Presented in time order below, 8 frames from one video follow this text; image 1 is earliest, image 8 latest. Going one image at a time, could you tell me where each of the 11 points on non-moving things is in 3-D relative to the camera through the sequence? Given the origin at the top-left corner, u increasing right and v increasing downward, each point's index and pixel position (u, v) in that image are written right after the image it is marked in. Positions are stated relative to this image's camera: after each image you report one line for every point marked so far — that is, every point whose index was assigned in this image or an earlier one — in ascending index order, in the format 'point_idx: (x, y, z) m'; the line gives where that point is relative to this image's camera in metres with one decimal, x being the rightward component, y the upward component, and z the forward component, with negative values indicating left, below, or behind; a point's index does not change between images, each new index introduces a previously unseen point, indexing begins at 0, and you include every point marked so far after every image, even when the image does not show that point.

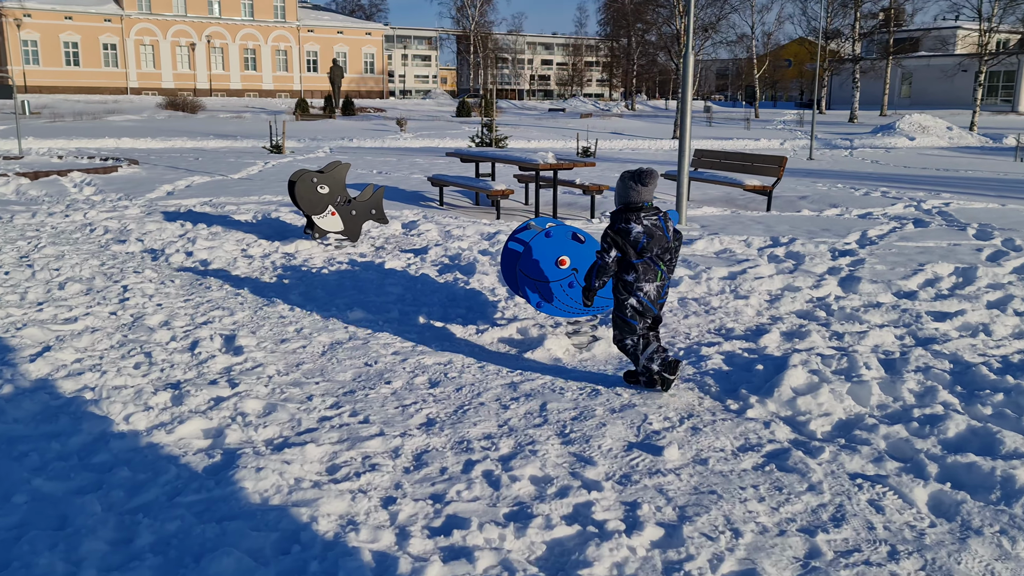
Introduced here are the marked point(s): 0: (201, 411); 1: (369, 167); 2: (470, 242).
0: (-1.4, -0.5, +4.1) m
1: (-2.9, +2.5, +19.1) m
2: (-0.4, +0.4, +8.8) m
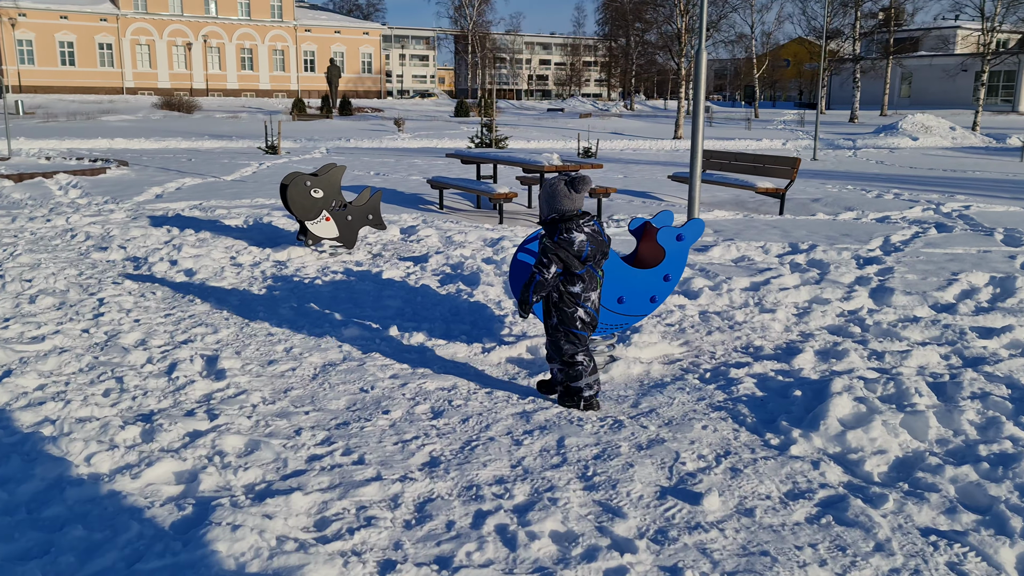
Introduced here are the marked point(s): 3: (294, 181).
0: (-1.3, -0.6, +3.6) m
1: (-2.9, +2.4, +18.6) m
2: (-0.3, +0.3, +8.4) m
3: (-1.9, +0.9, +8.0) m
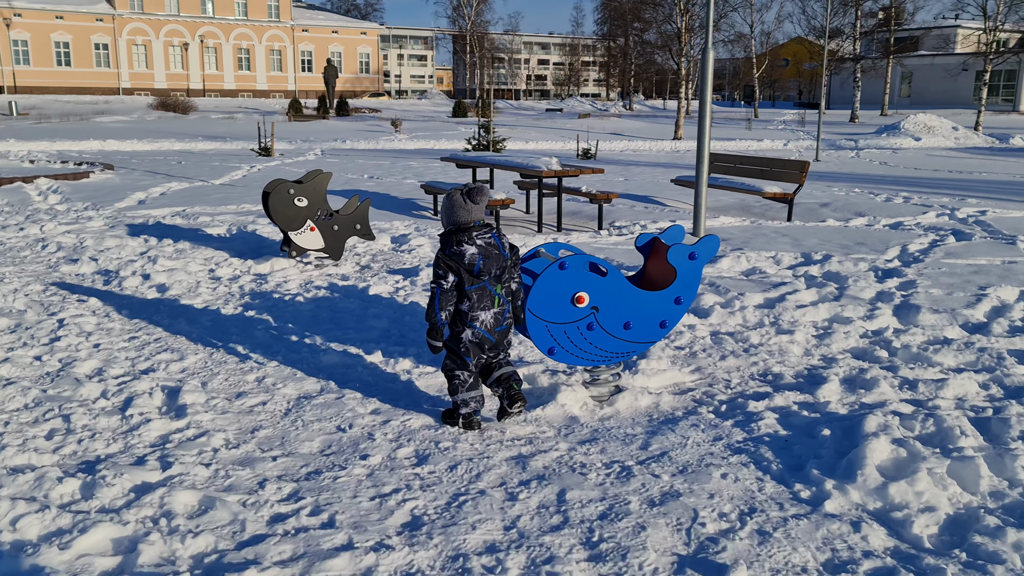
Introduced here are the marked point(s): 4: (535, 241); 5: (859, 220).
0: (-1.3, -0.7, +3.1) m
1: (-3.0, +2.3, +18.1) m
2: (-0.4, +0.2, +7.9) m
3: (-1.9, +0.8, +7.5) m
4: (+0.2, +0.5, +9.6) m
5: (+4.2, +0.8, +11.3) m
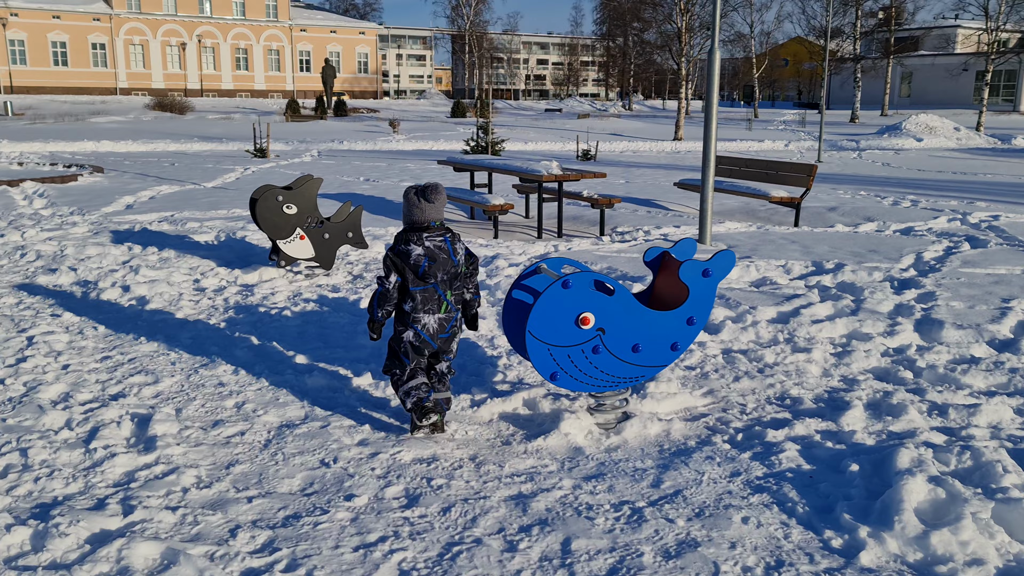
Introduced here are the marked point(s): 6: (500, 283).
0: (-1.3, -0.8, +2.8) m
1: (-3.0, +2.2, +17.8) m
2: (-0.4, +0.1, +7.5) m
3: (-1.9, +0.7, +7.1) m
4: (+0.2, +0.4, +9.2) m
5: (+4.2, +0.7, +11.0) m
6: (-0.1, +0.1, +6.9) m
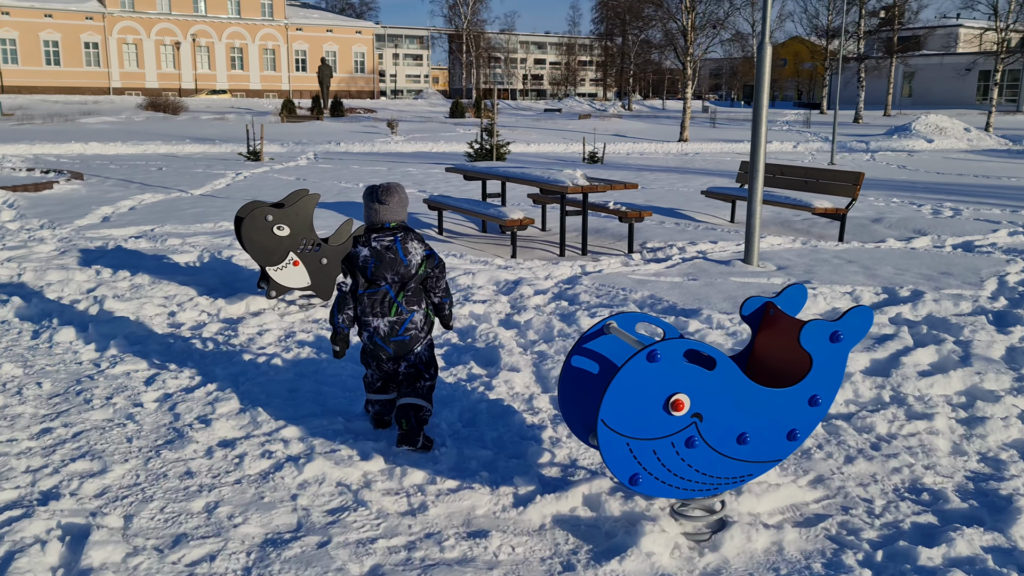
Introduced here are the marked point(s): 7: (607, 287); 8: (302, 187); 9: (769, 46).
0: (-1.1, -1.1, +1.7) m
1: (-2.8, +1.9, +16.7) m
2: (-0.2, -0.1, +6.5) m
3: (-1.7, +0.5, +6.1) m
4: (+0.4, +0.2, +8.2) m
5: (+4.4, +0.5, +9.9) m
6: (+0.1, -0.2, +5.9) m
7: (+0.7, 0.0, +7.1) m
8: (-3.4, +1.7, +15.3) m
9: (+2.1, +2.0, +7.8) m
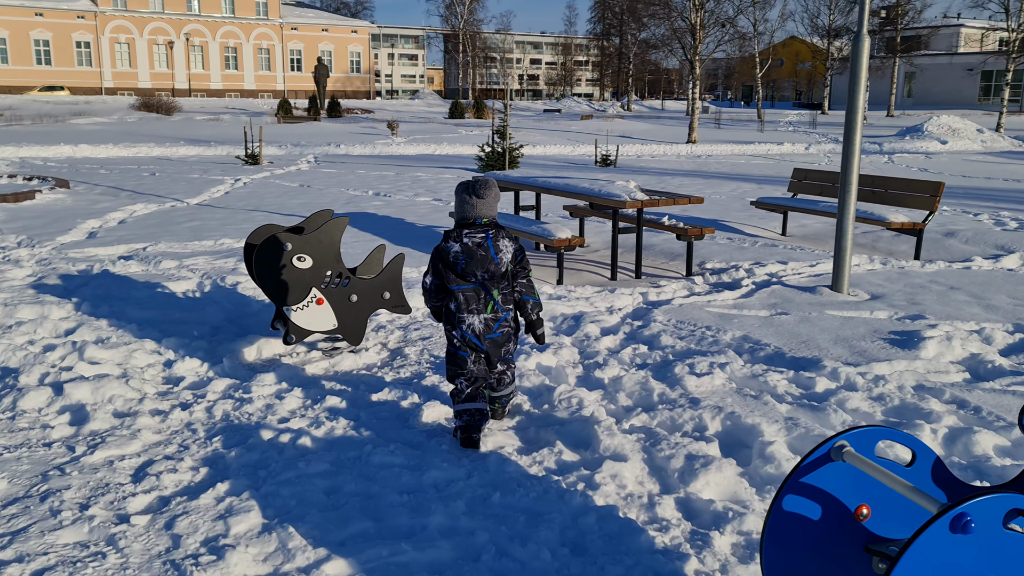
0: (-0.7, -1.3, +0.6) m
1: (-2.5, +1.7, +15.6) m
2: (+0.2, -0.3, +5.3) m
3: (-1.3, +0.2, +4.9) m
4: (+0.8, 0.0, +7.1) m
5: (+4.8, +0.3, +8.8) m
6: (+0.5, -0.4, +4.7) m
7: (+1.1, -0.2, +5.9) m
8: (-3.1, +1.4, +14.1) m
9: (+2.5, +1.8, +6.7) m
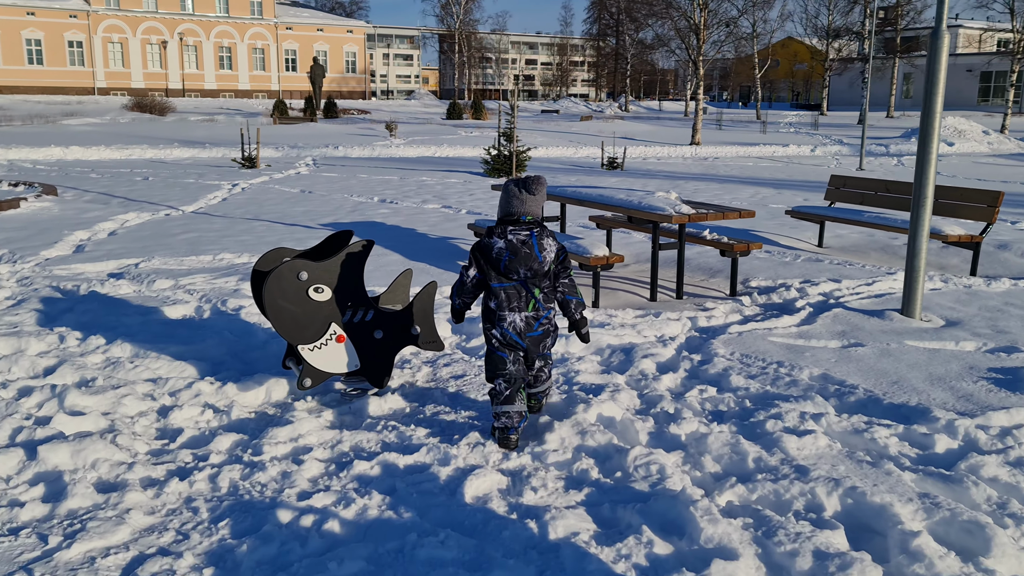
0: (-0.4, -1.5, -0.1) m
1: (-2.3, +1.5, +14.8) m
2: (+0.5, -0.5, +4.6) m
3: (-1.1, +0.1, +4.2) m
4: (+1.0, -0.2, +6.3) m
5: (+5.0, +0.1, +8.2) m
6: (+0.8, -0.6, +4.0) m
7: (+1.4, -0.4, +5.2) m
8: (-2.9, +1.2, +13.4) m
9: (+2.8, +1.6, +6.0) m
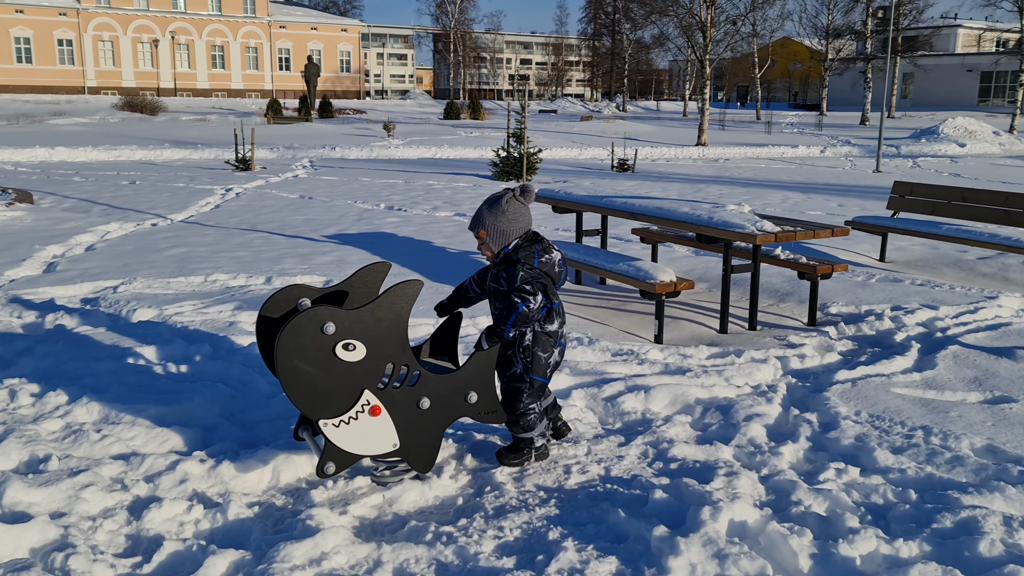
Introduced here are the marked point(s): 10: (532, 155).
0: (-0.1, -1.7, -1.2) m
1: (-2.1, +1.3, +13.7) m
2: (+0.8, -0.7, +3.5) m
3: (-0.7, -0.1, +3.1) m
4: (+1.3, -0.4, +5.3) m
5: (+5.3, -0.1, +7.1) m
6: (+1.1, -0.8, +2.9) m
7: (+1.7, -0.6, +4.2) m
8: (-2.7, +1.0, +12.3) m
9: (+3.1, +1.4, +4.9) m
10: (+0.3, +2.8, +18.3) m
